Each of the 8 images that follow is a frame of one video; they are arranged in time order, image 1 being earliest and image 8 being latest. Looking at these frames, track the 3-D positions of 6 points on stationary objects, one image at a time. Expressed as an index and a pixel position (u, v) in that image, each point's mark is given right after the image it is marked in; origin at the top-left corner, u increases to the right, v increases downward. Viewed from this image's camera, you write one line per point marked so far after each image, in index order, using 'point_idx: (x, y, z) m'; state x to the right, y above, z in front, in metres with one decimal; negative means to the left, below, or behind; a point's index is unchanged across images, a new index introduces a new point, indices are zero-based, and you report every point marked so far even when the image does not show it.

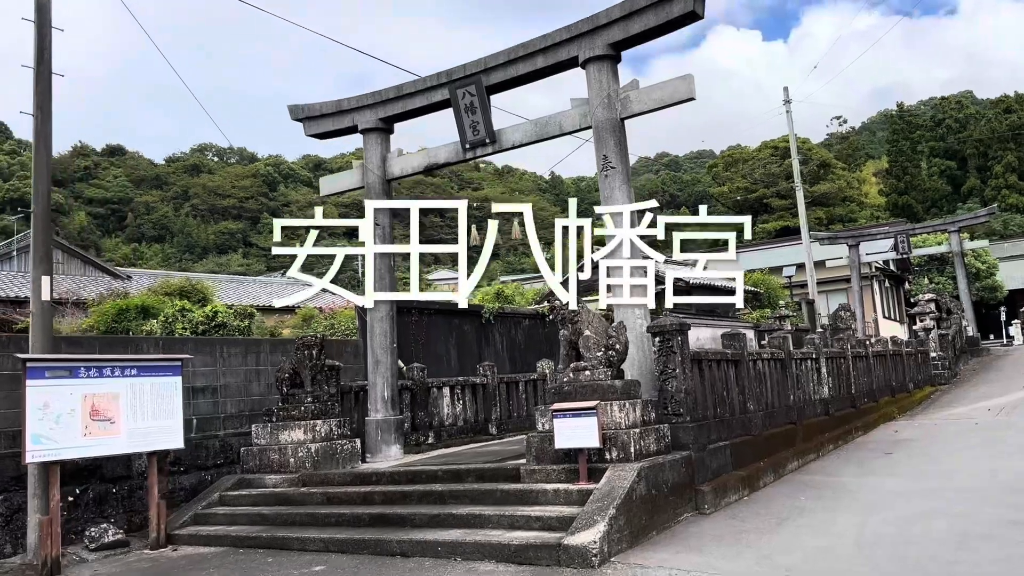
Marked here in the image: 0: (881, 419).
0: (+5.1, -1.8, +12.0) m
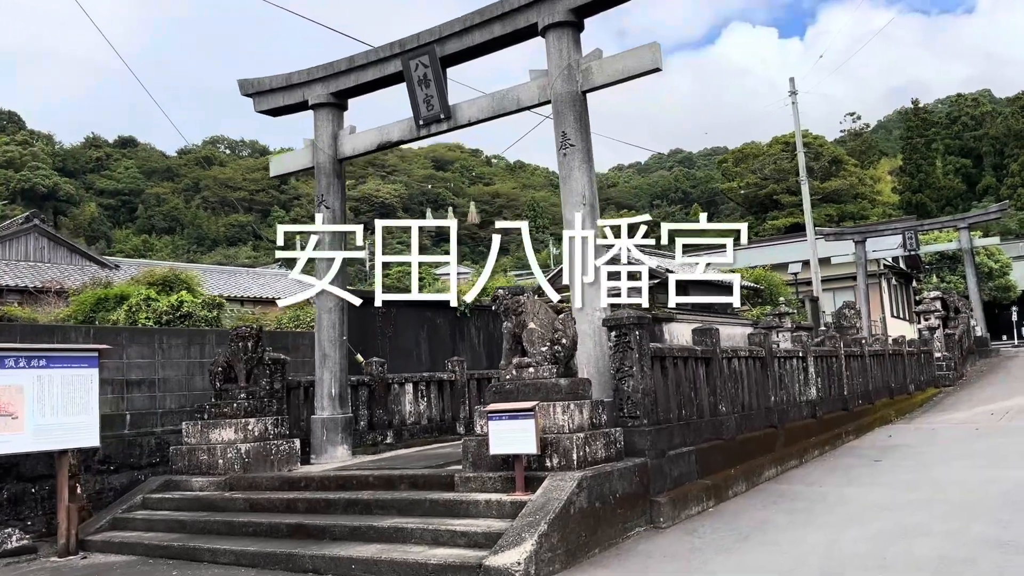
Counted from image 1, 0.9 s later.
0: (+4.7, -1.7, +11.3) m
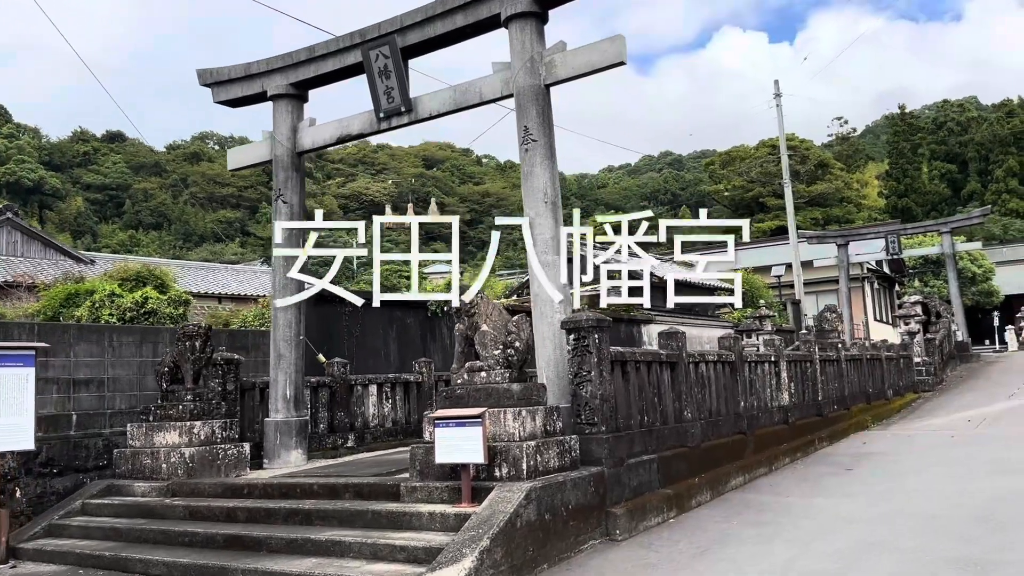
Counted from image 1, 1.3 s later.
0: (+4.3, -1.8, +11.1) m
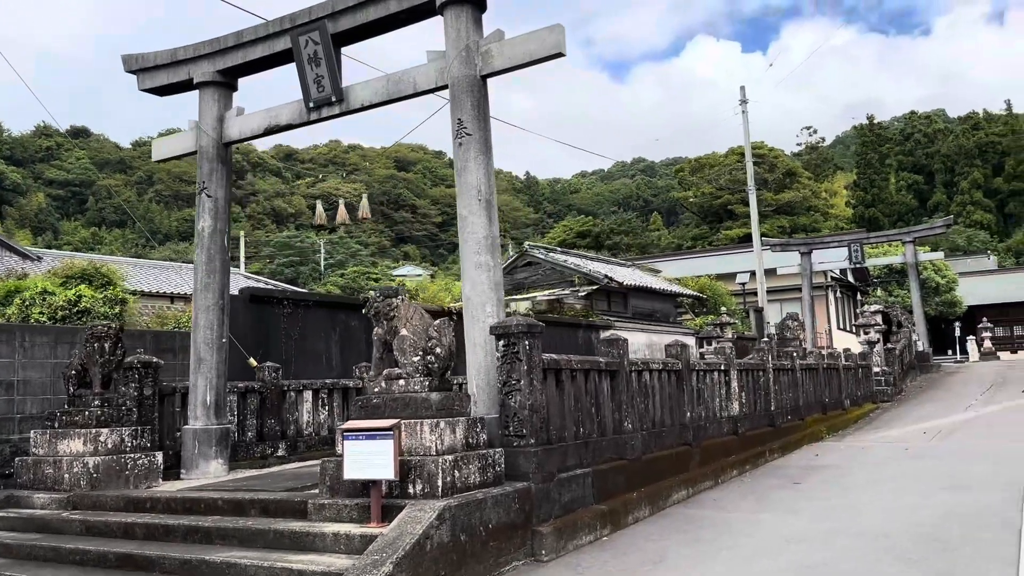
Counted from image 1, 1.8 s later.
0: (+3.6, -1.9, +10.8) m
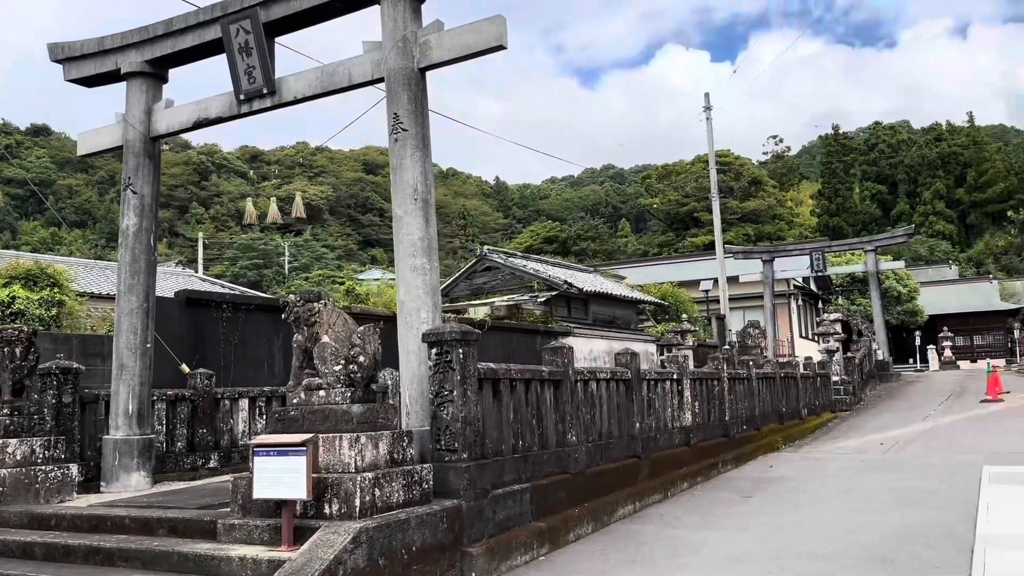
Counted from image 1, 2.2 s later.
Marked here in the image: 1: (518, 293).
0: (+3.0, -2.0, +10.6) m
1: (+0.1, -0.1, +18.0) m
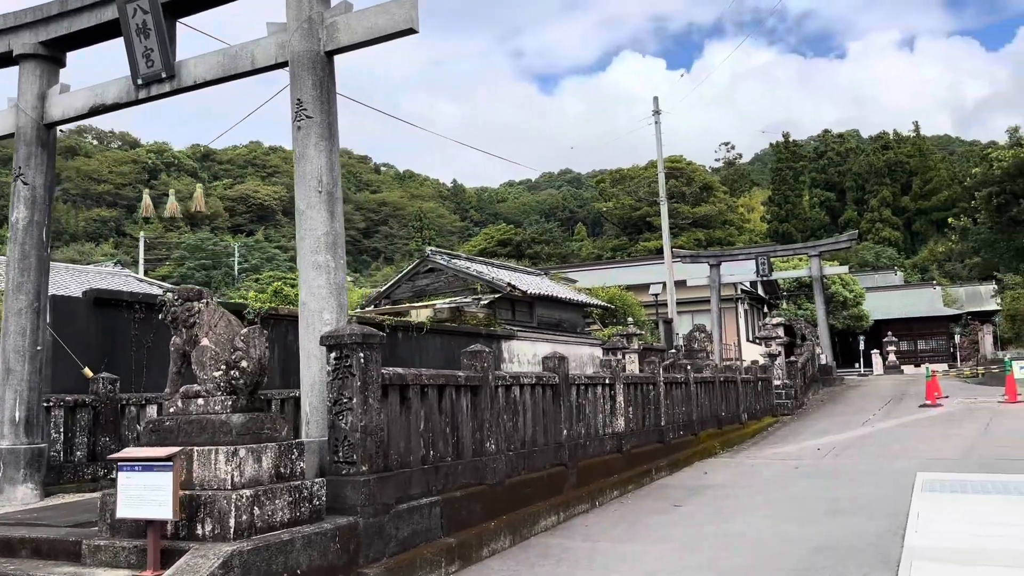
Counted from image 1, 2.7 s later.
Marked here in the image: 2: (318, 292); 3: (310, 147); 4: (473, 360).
0: (+2.2, -2.0, +10.4) m
1: (-1.0, -0.1, +17.6) m
2: (-1.2, 0.0, +5.2) m
3: (-1.3, +0.9, +5.4) m
4: (-0.3, -0.5, +6.1) m
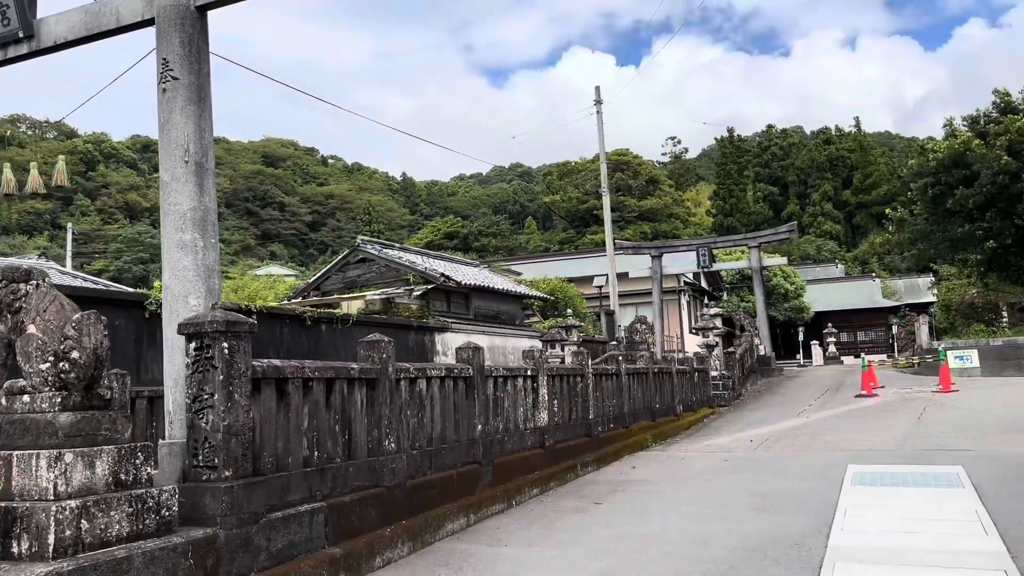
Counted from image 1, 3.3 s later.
0: (+1.3, -1.9, +10.0) m
1: (-2.3, 0.0, +17.1) m
2: (-1.8, +0.1, +4.7) m
3: (-1.9, +1.0, +4.8) m
4: (-0.9, -0.4, +5.6) m
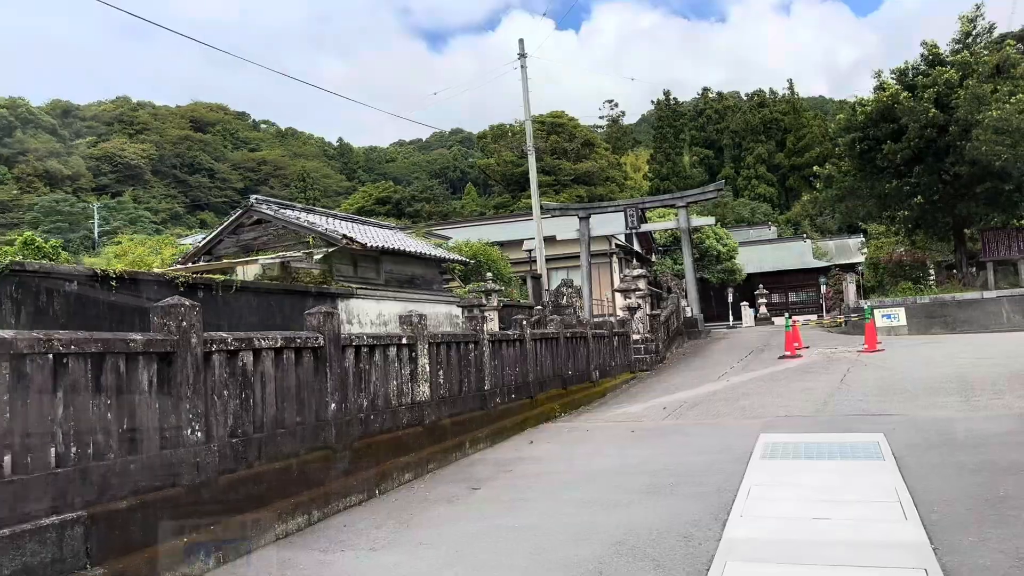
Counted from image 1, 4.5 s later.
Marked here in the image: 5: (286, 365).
0: (+0.2, -1.4, +9.1) m
1: (-4.0, +0.7, +15.9) m
2: (-2.6, +0.3, +3.5) m
3: (-2.7, +1.2, +3.6) m
4: (-1.8, -0.2, +4.6) m
5: (-1.4, -0.5, +5.4) m
